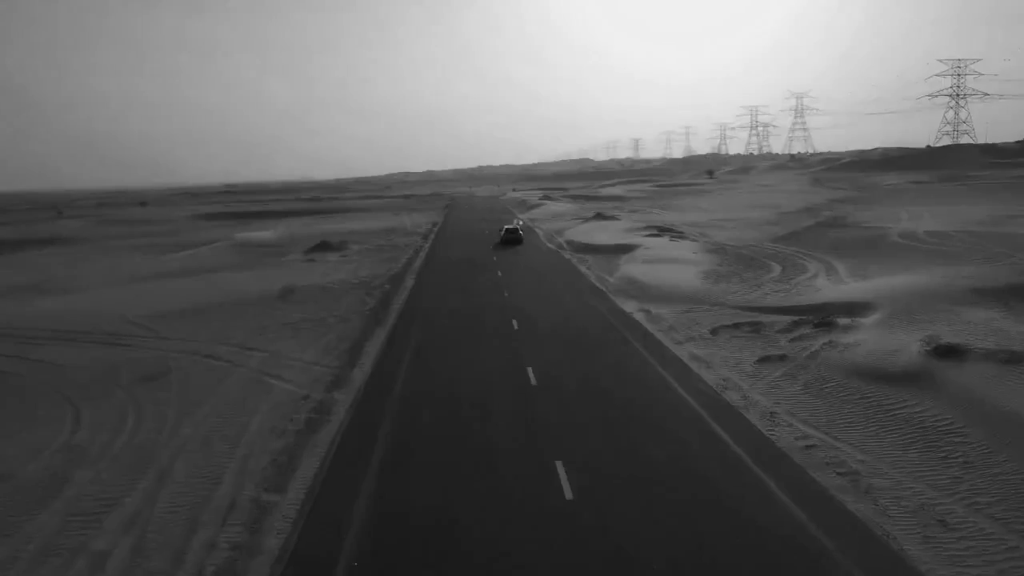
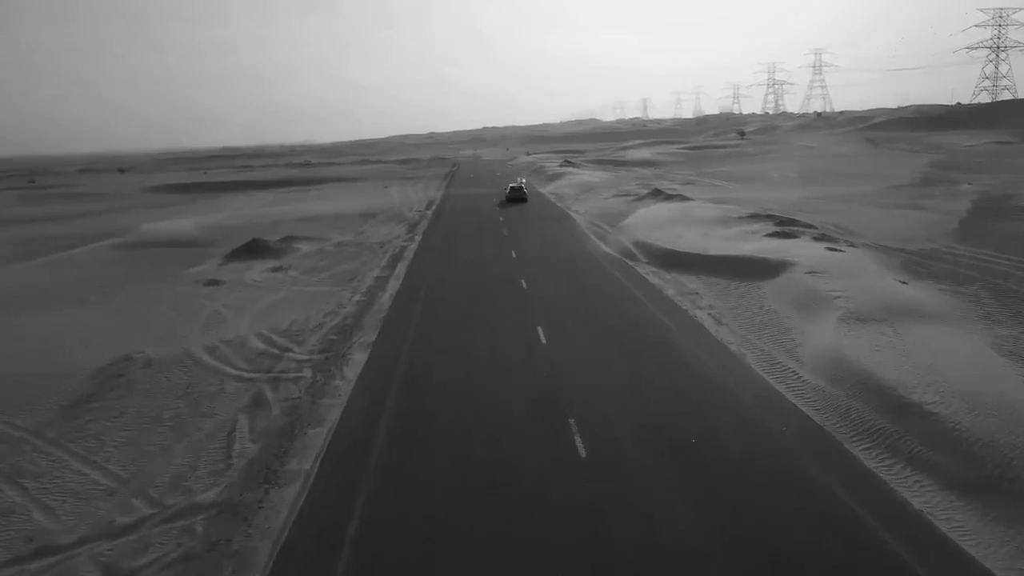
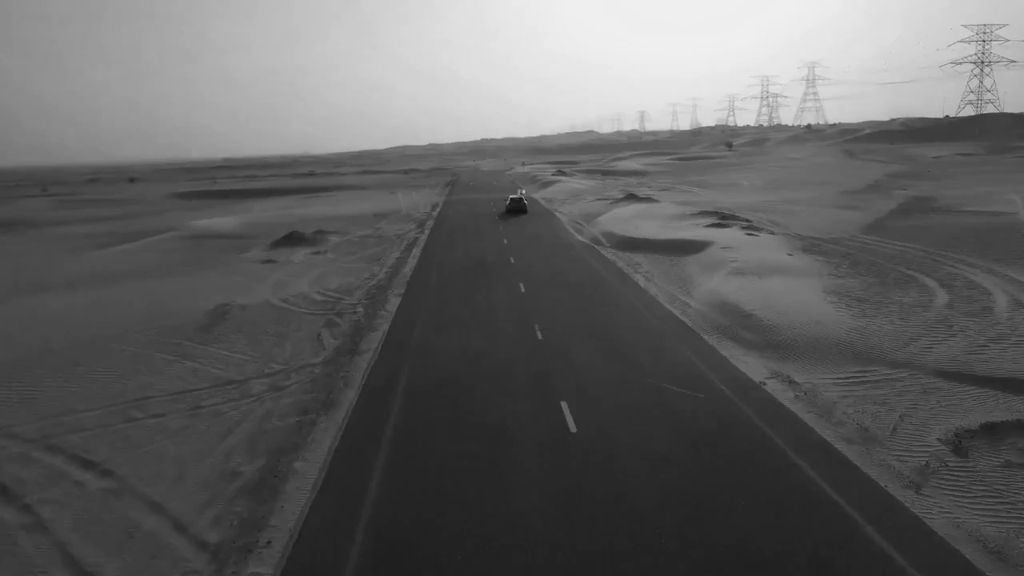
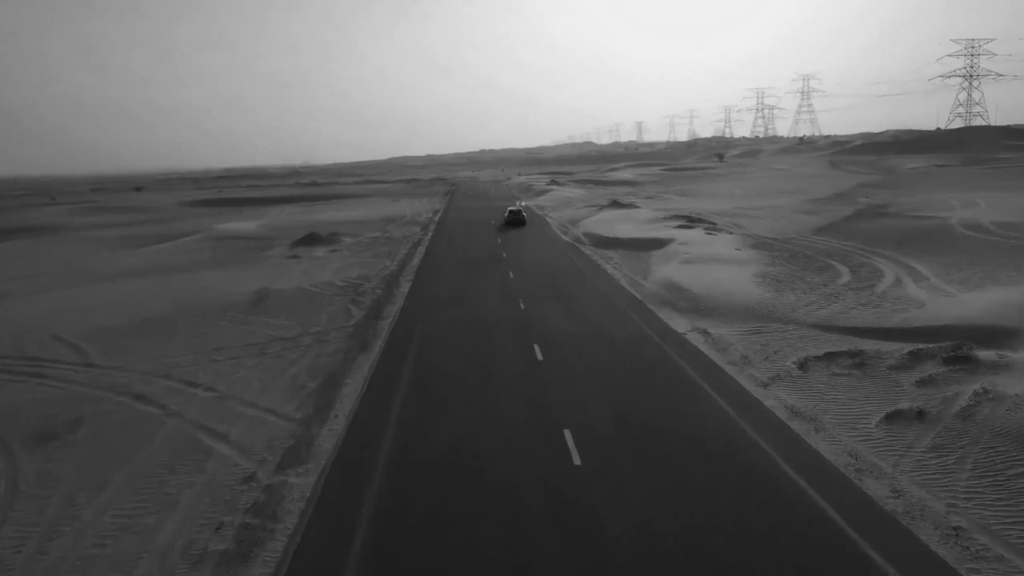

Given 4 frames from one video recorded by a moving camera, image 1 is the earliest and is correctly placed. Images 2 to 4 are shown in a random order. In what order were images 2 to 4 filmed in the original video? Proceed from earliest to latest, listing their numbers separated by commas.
4, 3, 2
